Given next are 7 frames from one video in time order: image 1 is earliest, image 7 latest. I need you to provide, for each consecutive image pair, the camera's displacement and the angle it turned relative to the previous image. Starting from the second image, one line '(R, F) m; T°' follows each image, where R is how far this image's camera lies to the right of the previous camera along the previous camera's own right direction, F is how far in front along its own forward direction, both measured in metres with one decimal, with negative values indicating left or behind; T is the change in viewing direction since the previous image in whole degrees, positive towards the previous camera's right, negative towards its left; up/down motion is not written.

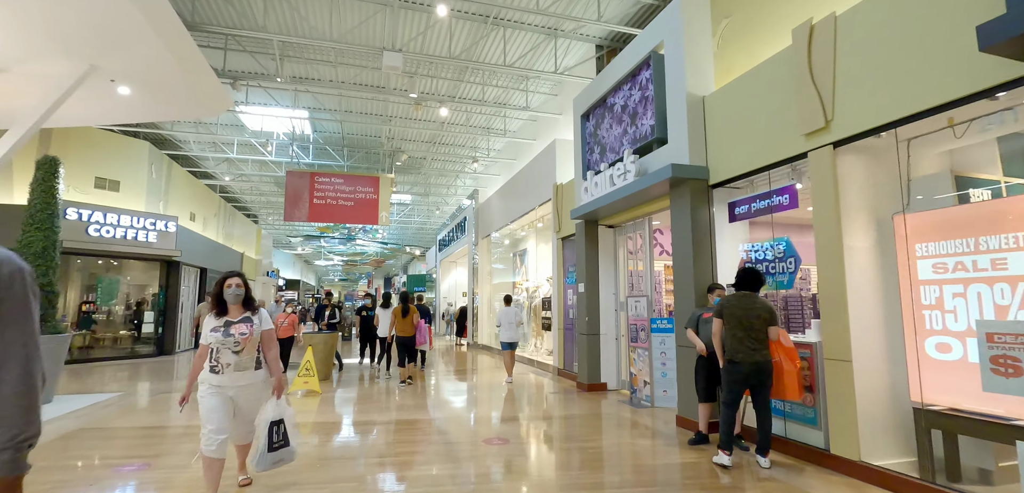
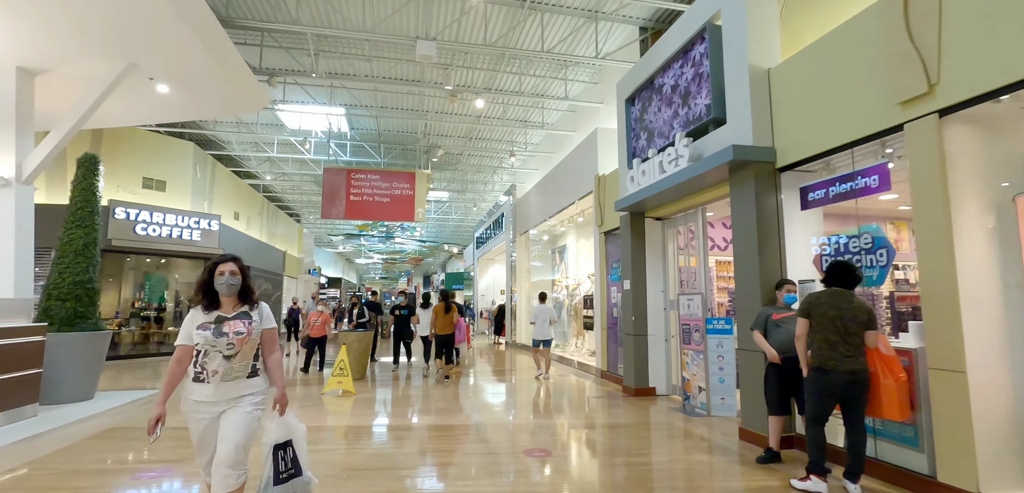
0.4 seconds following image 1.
(0.0, +0.3) m; -5°
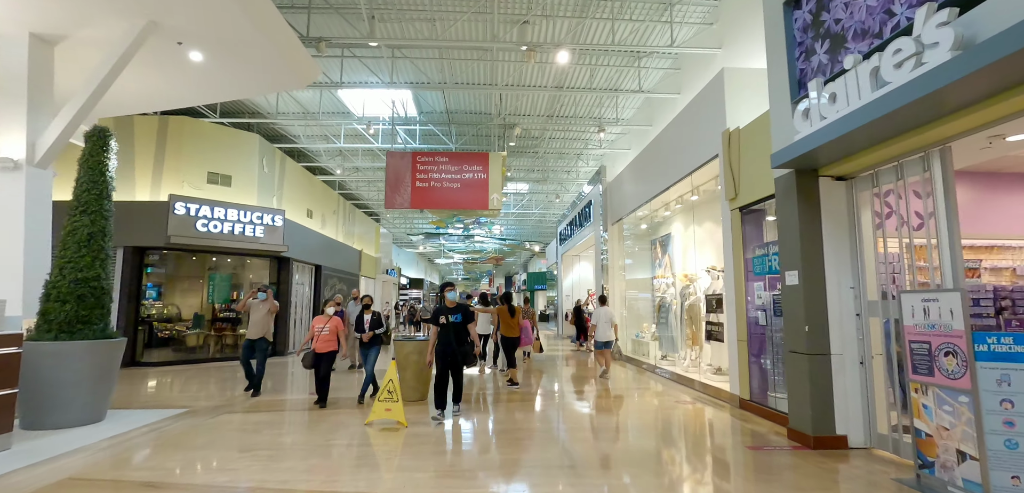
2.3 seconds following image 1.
(-0.2, +1.6) m; -10°
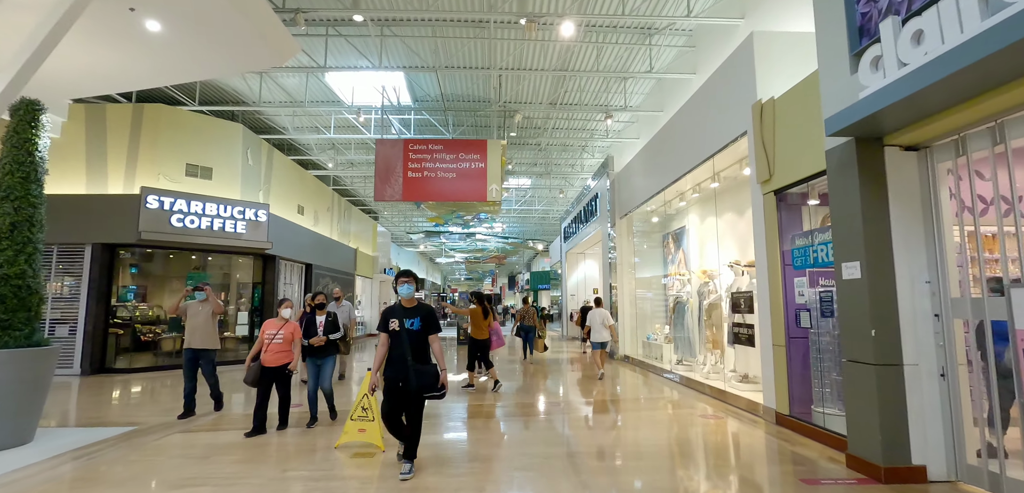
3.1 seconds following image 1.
(0.0, +0.7) m; 0°
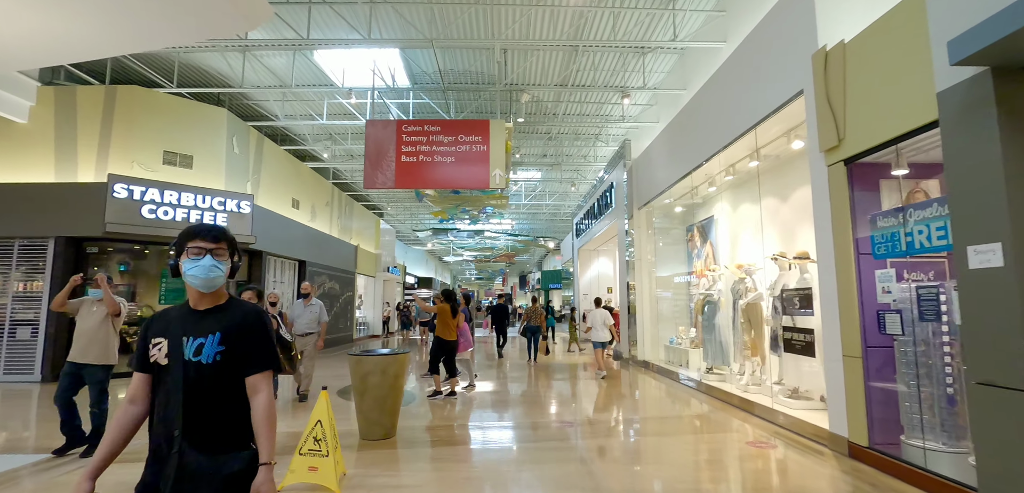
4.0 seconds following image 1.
(+0.1, +0.9) m; -1°
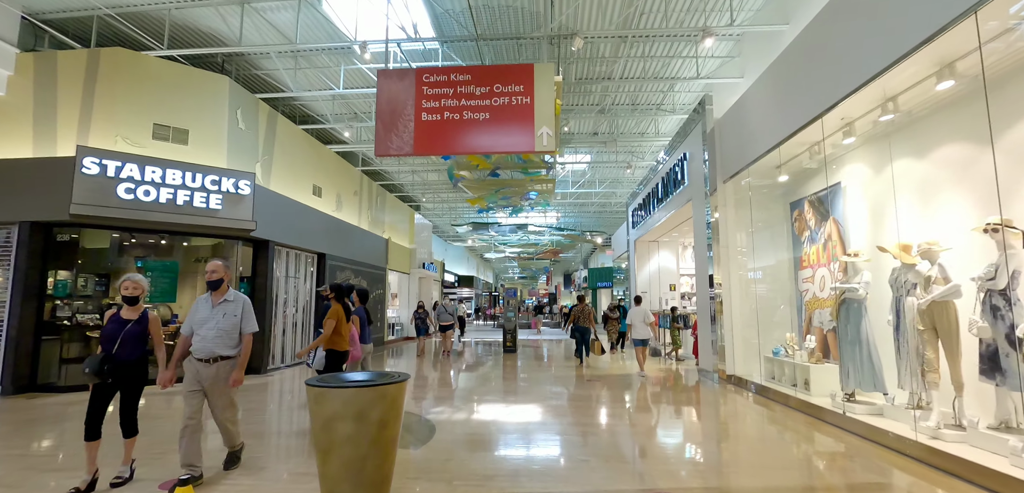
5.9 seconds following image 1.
(-0.1, +1.7) m; -5°
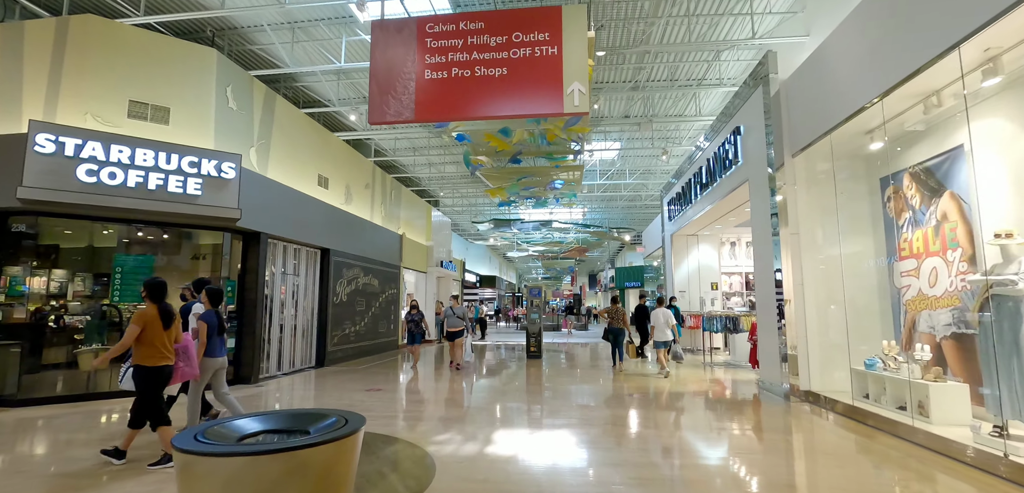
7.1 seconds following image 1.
(0.0, +1.1) m; -3°
